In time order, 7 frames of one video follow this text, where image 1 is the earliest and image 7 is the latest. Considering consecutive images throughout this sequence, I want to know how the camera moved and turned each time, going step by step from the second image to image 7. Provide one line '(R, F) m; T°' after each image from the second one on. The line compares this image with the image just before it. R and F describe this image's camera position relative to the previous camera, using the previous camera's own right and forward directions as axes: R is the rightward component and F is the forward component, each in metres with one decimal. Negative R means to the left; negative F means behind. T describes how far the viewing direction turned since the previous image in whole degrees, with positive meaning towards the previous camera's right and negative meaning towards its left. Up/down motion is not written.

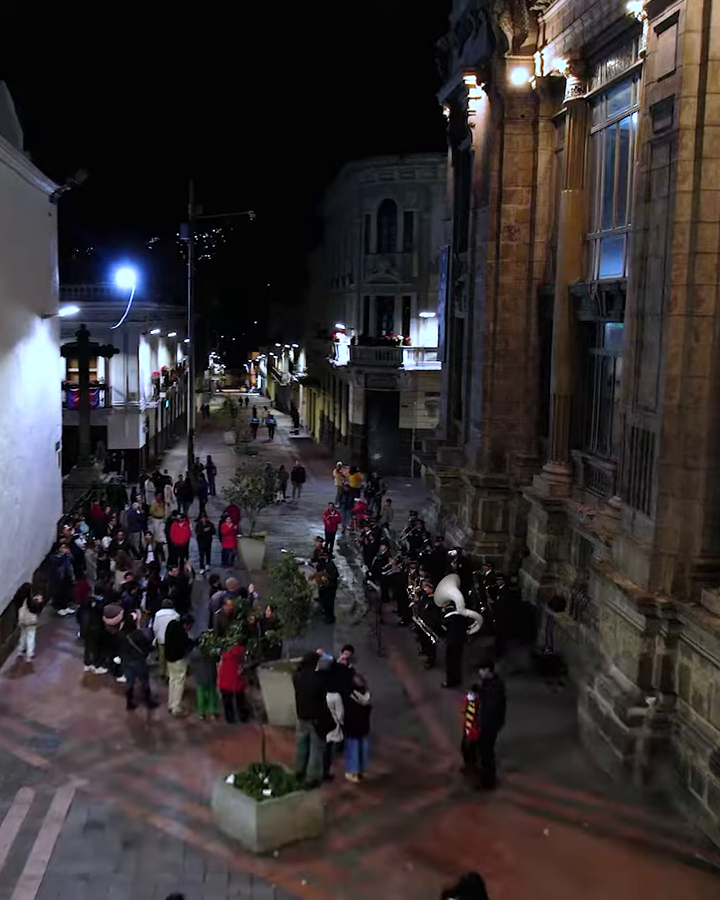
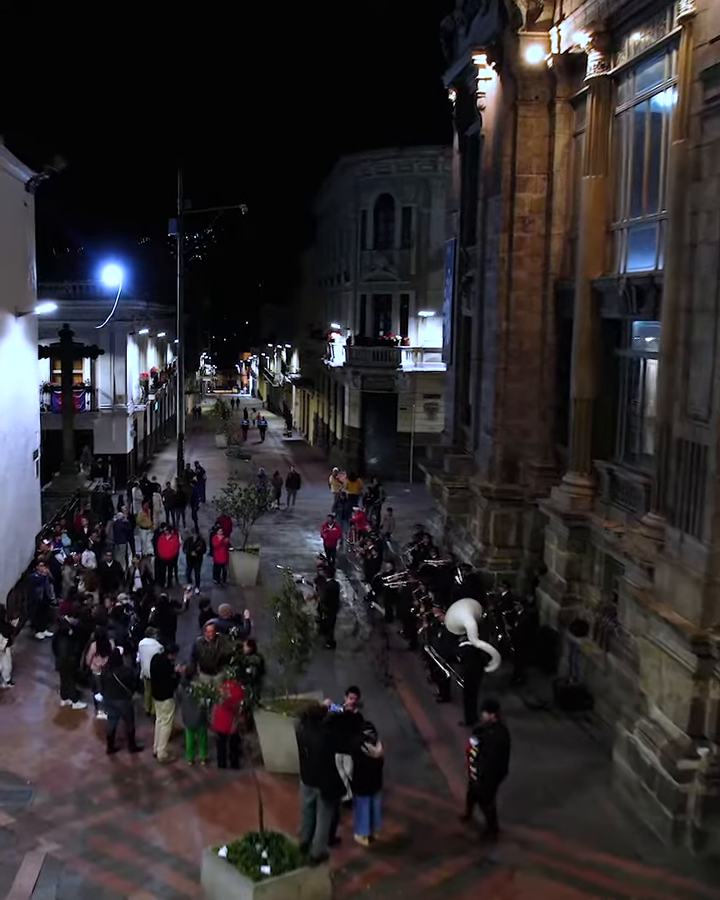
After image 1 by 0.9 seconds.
(-0.2, +1.6) m; 0°
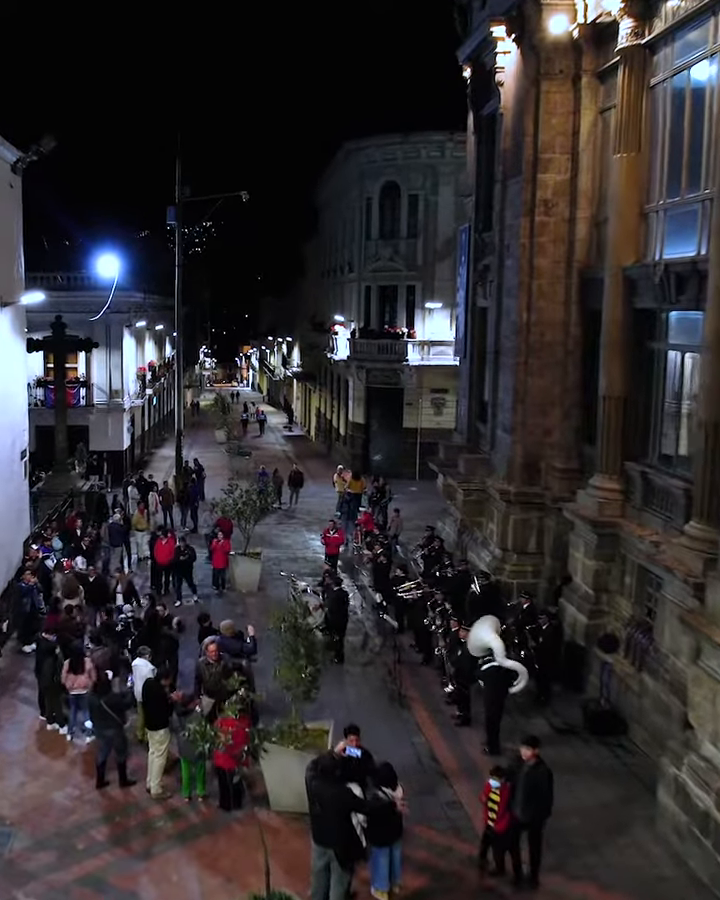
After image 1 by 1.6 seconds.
(-0.2, +1.3) m; 0°
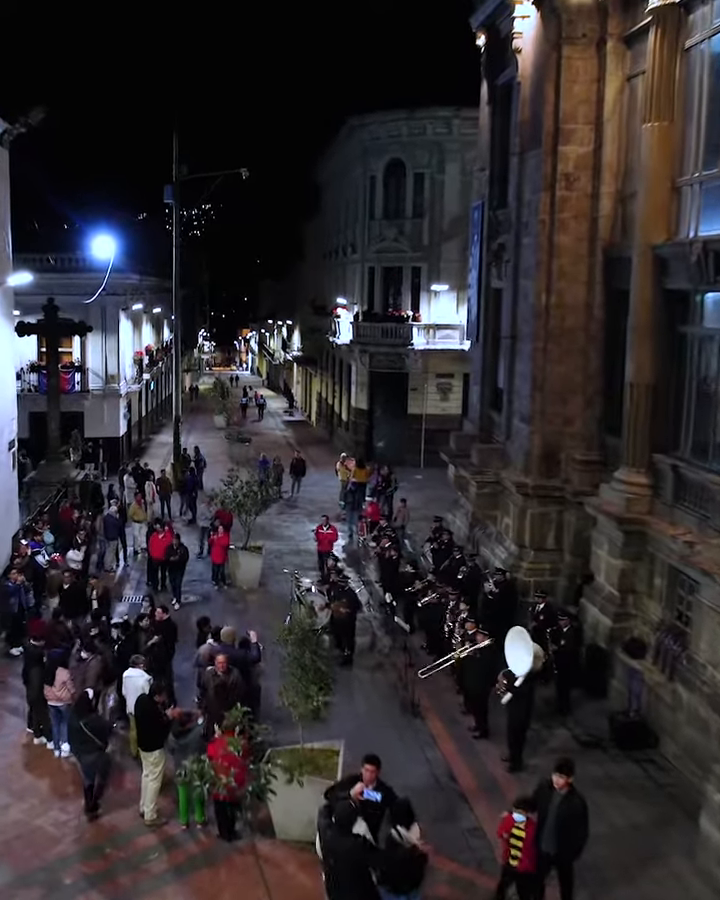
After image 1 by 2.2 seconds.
(-0.1, +1.1) m; 0°
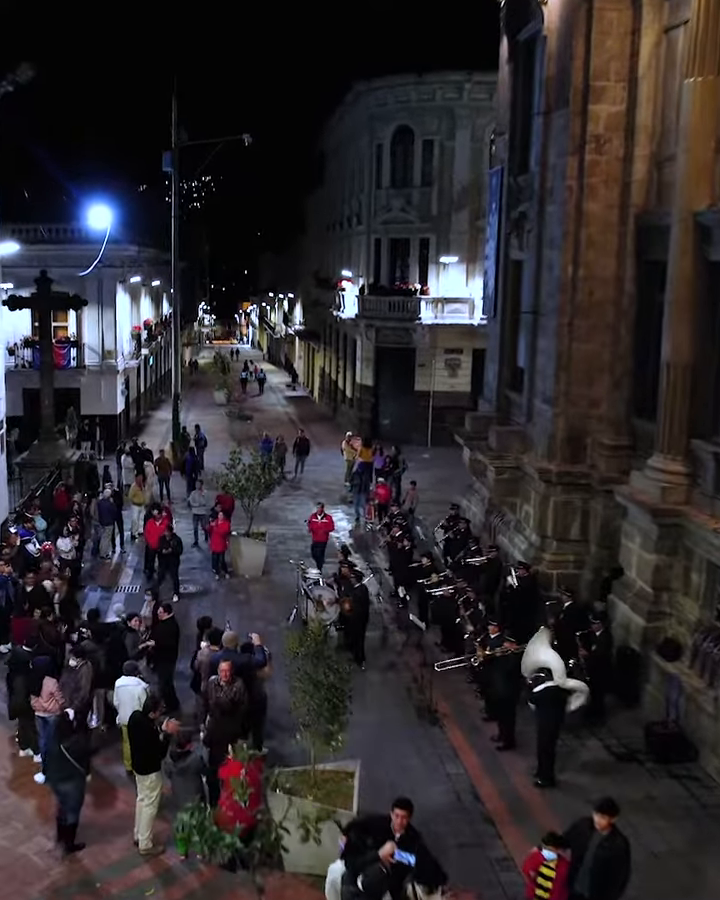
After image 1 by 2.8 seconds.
(-0.2, +1.2) m; 0°
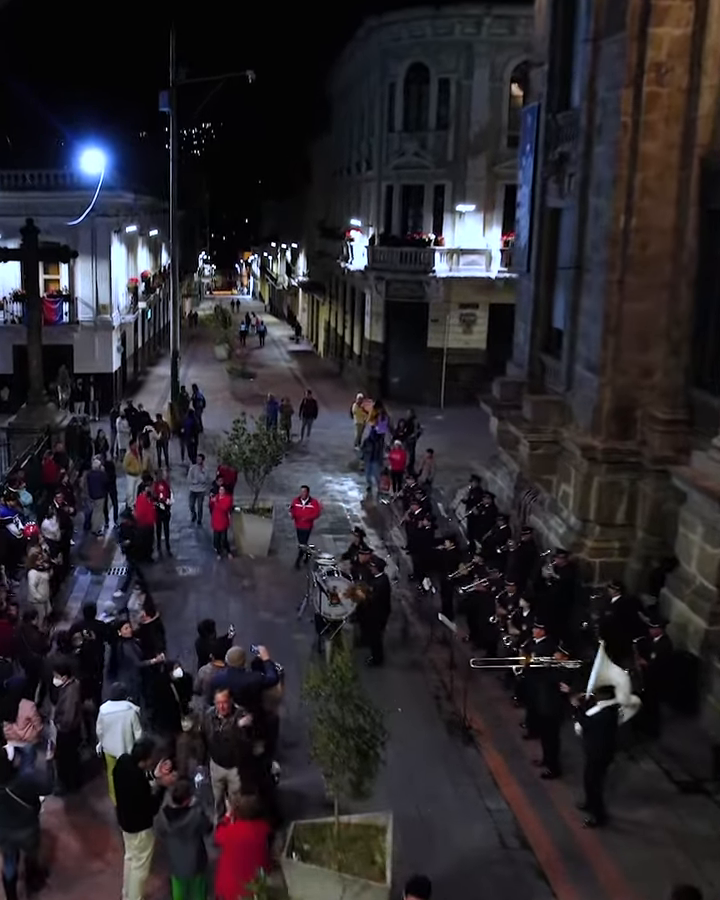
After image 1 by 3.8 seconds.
(-0.2, +1.8) m; 0°
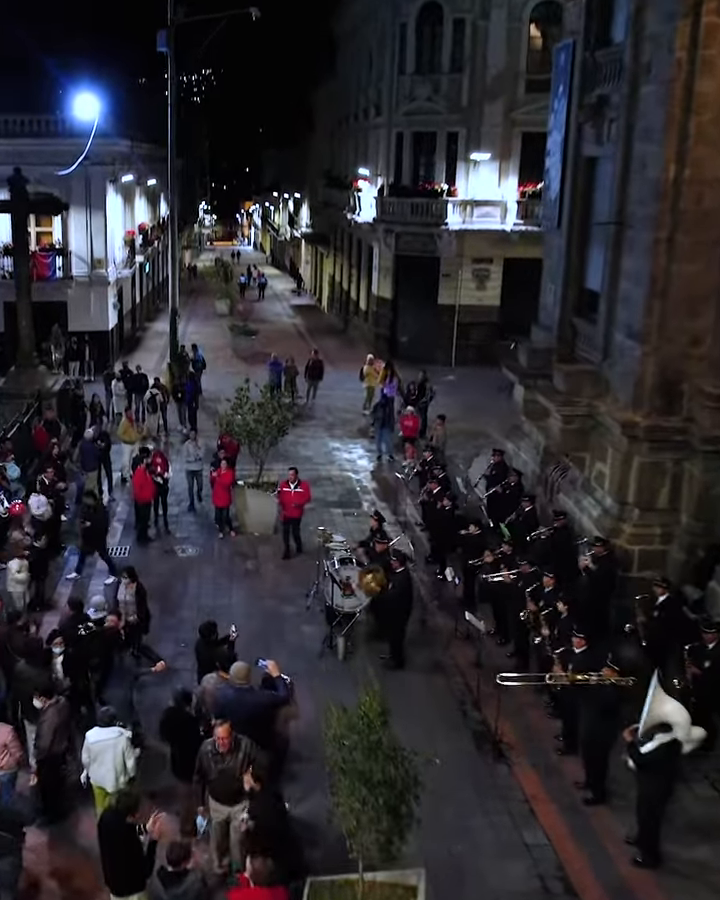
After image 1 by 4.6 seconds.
(-0.2, +1.4) m; 0°
